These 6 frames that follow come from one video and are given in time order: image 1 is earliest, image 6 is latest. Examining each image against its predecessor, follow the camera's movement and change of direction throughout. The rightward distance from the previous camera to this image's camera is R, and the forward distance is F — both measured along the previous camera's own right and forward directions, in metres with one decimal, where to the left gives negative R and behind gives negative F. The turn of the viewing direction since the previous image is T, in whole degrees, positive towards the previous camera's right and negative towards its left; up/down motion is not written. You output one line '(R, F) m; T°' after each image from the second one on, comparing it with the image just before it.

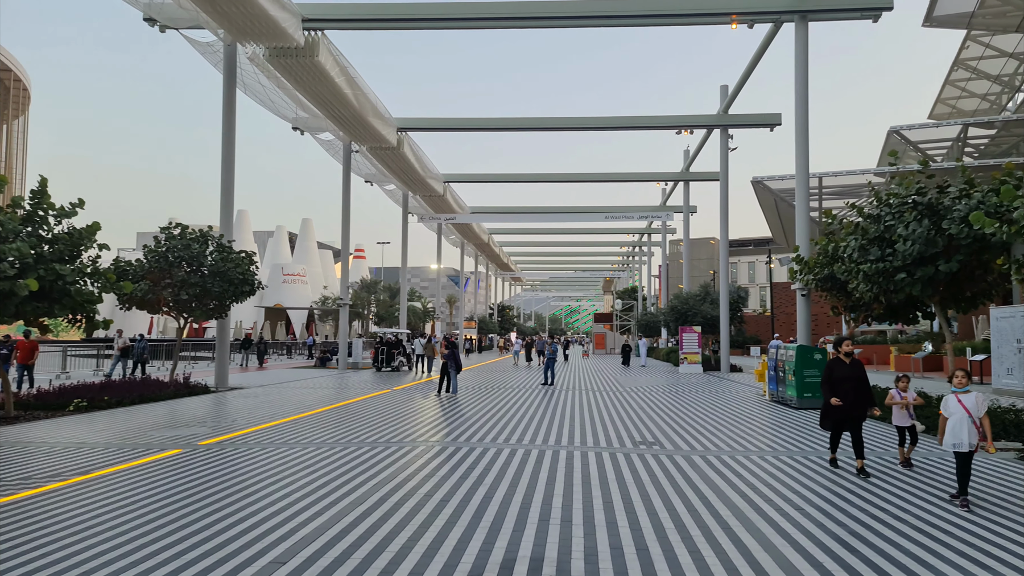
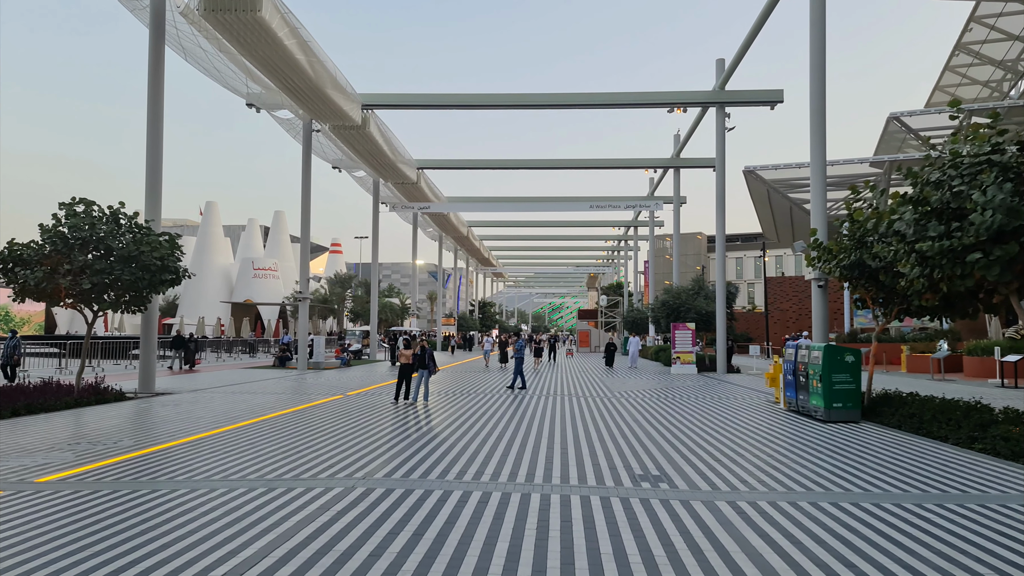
(+0.3, +2.8) m; +1°
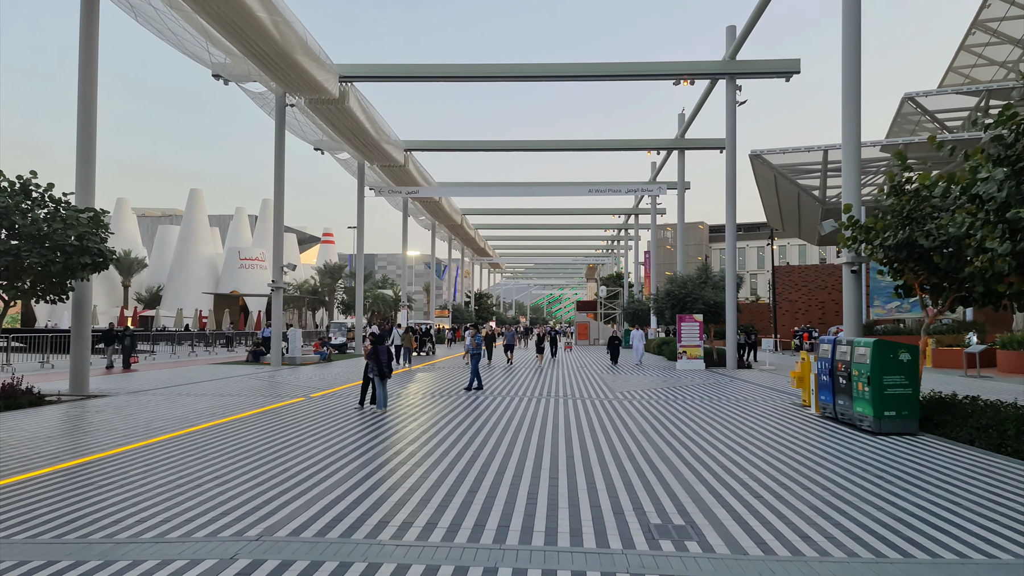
(+0.3, +2.3) m; 0°
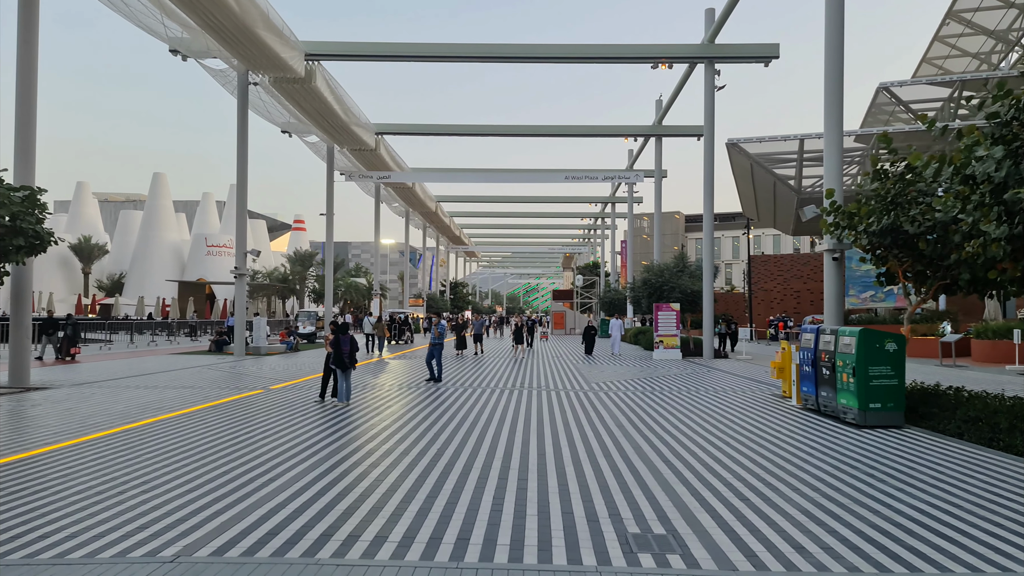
(+0.1, +0.7) m; +2°
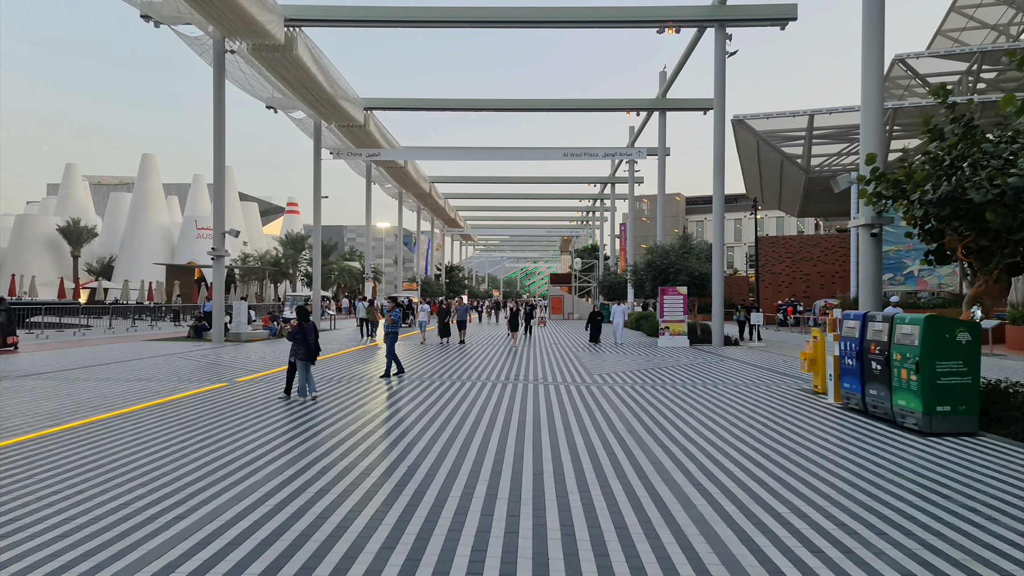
(0.0, +1.7) m; 0°
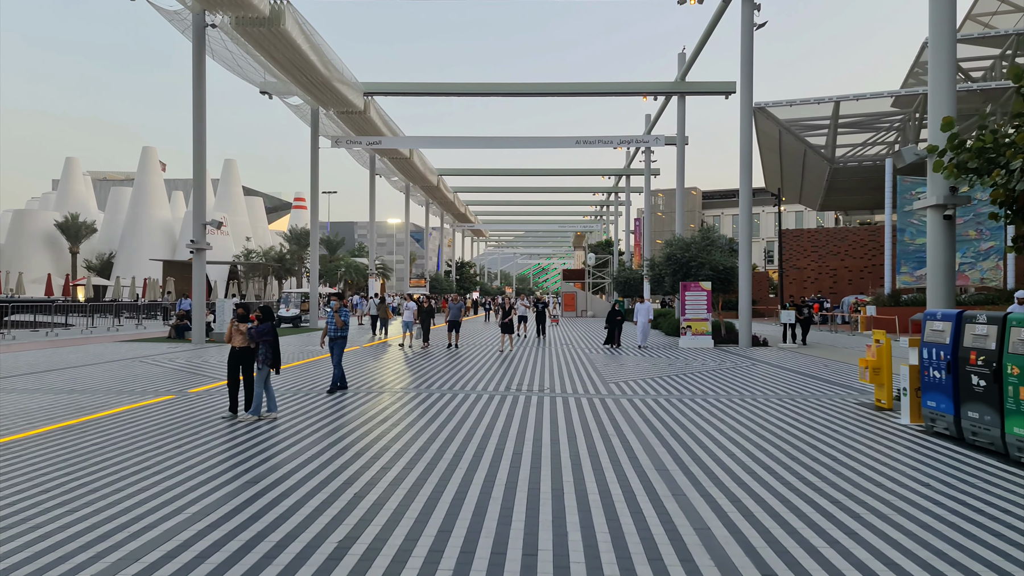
(+0.2, +2.0) m; -1°
